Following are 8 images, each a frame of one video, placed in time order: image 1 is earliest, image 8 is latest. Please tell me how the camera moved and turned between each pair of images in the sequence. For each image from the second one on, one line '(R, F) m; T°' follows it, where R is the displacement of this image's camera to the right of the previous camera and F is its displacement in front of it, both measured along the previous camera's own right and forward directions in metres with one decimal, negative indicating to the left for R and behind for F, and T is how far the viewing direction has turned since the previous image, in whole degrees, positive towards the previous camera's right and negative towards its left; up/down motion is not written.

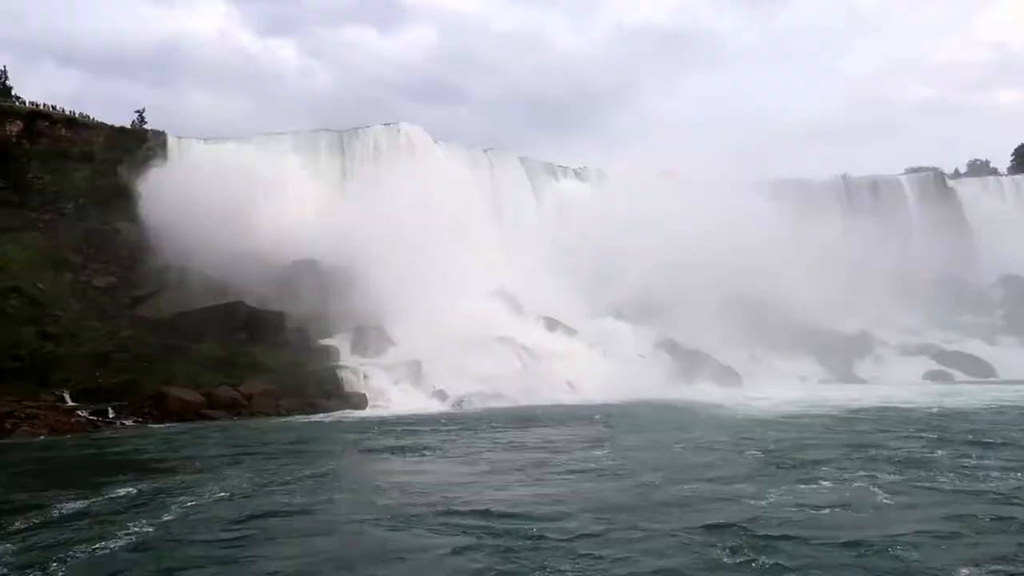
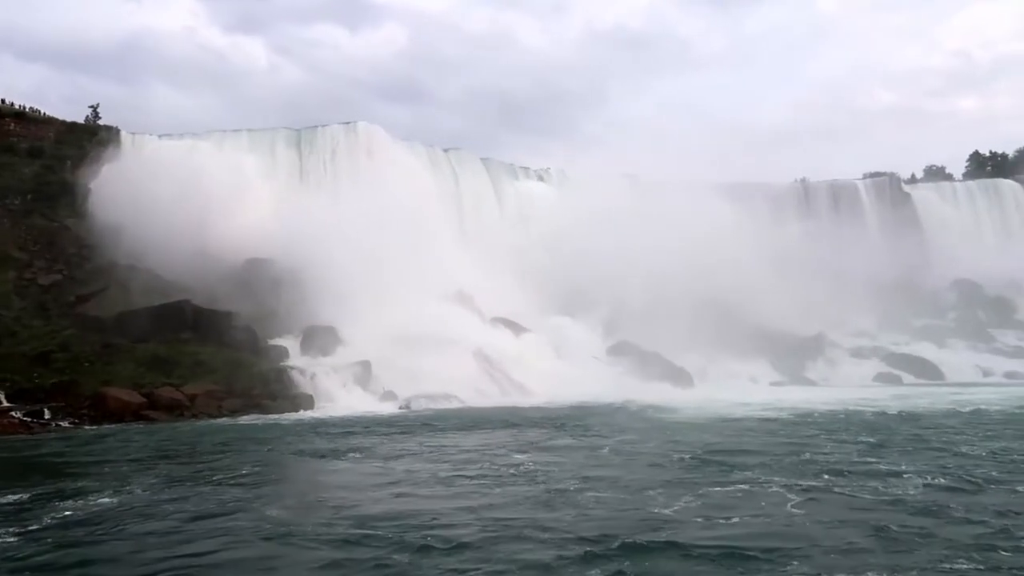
(+1.0, +0.1) m; +1°
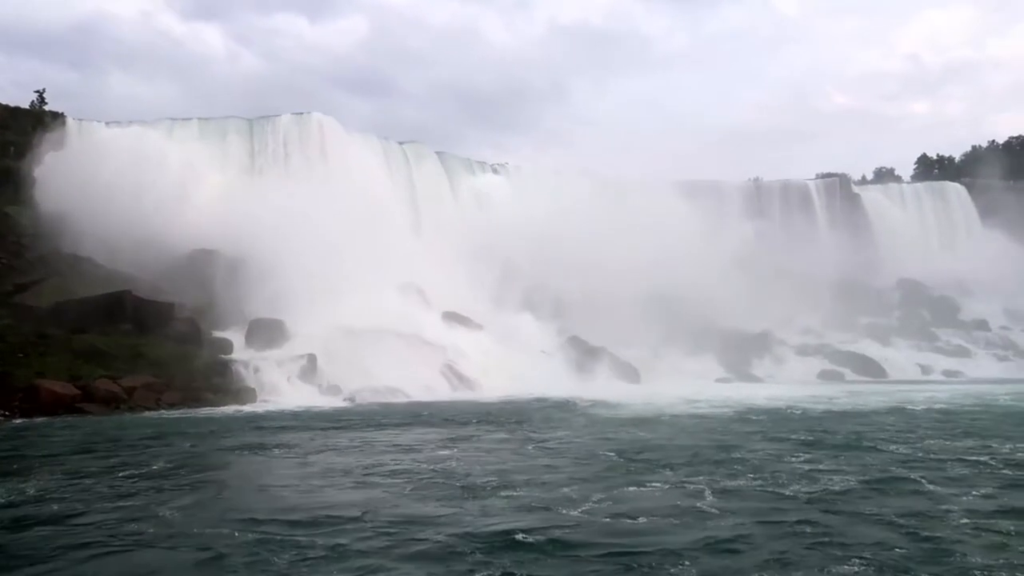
(+0.8, +0.1) m; +2°
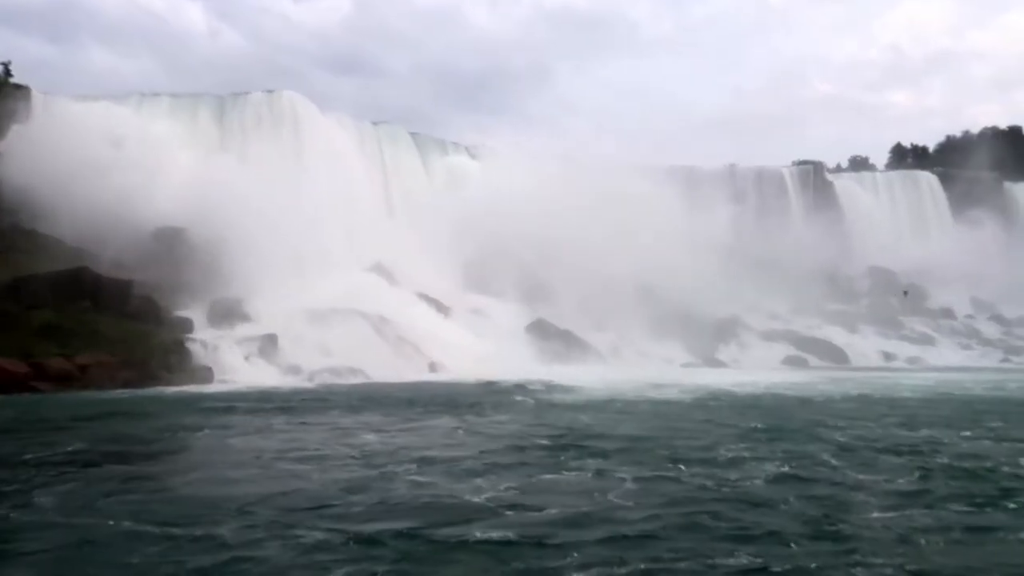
(+1.1, +0.2) m; 0°
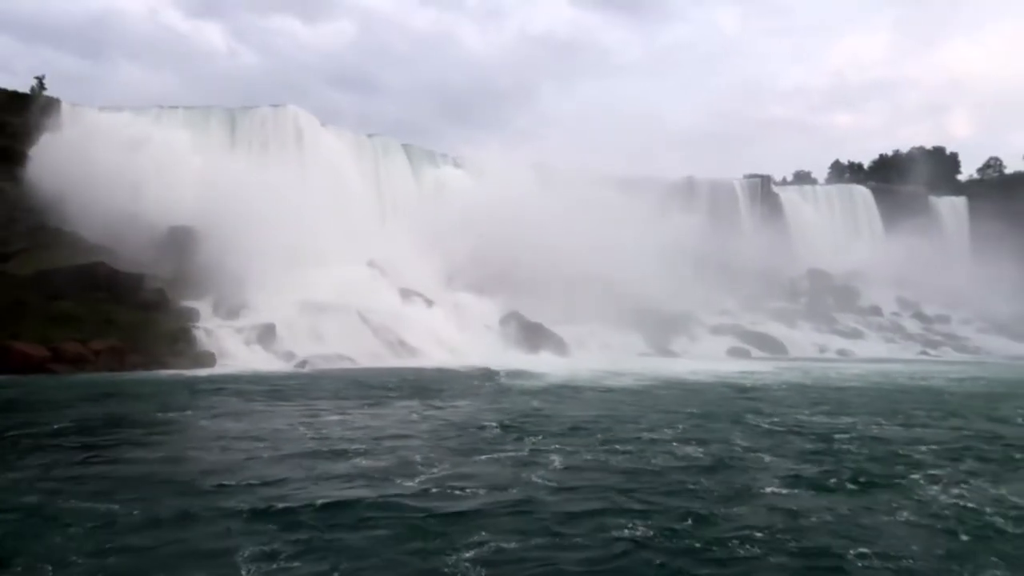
(+0.3, -2.1) m; +1°
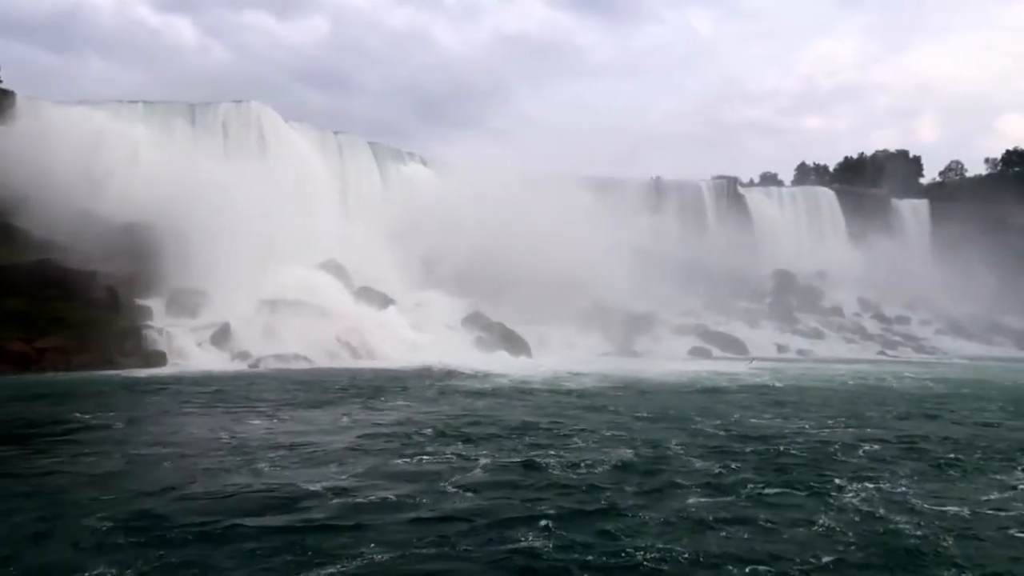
(+0.8, +0.2) m; +1°
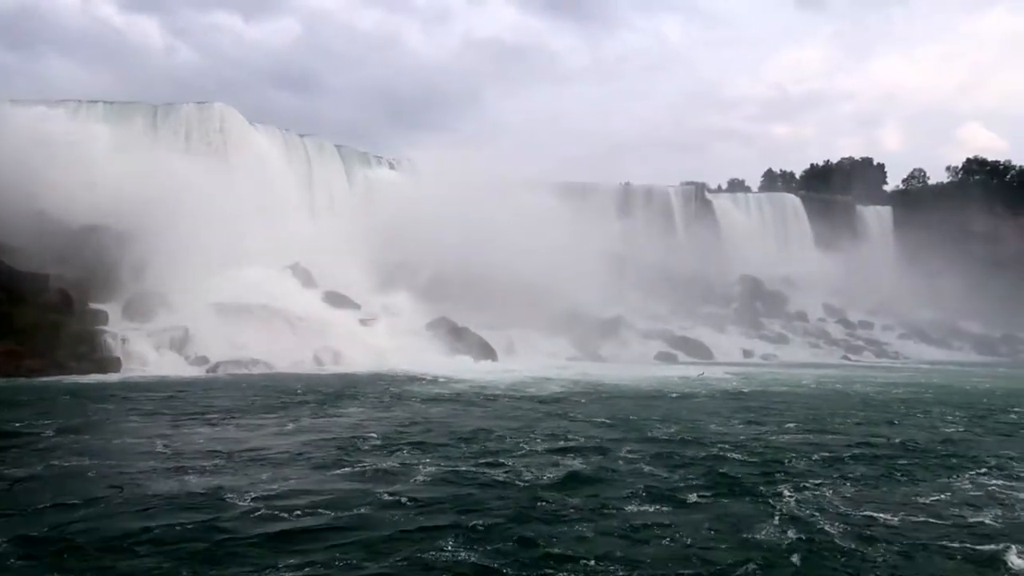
(+0.4, +0.2) m; +2°
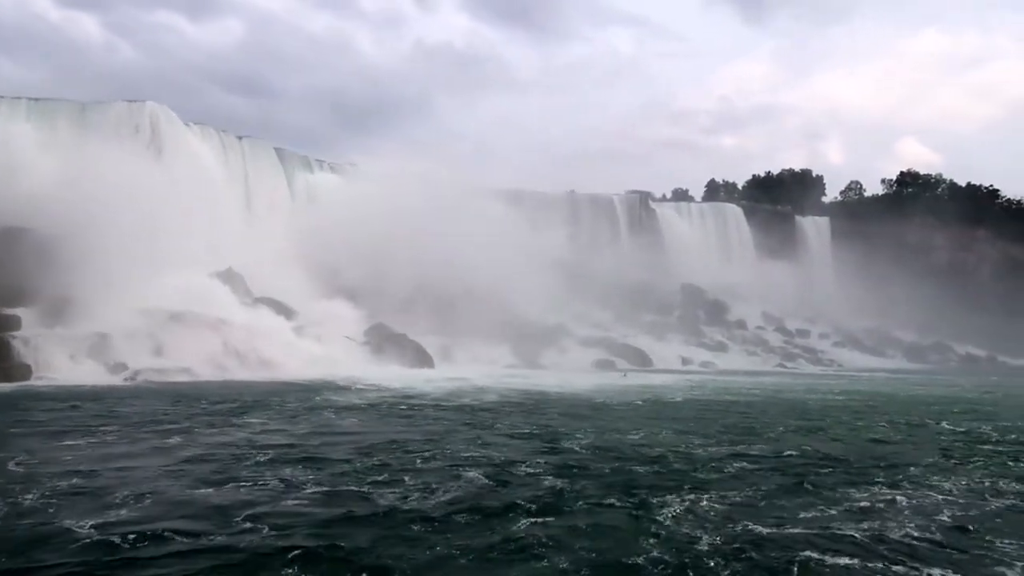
(+0.7, +0.4) m; +3°
